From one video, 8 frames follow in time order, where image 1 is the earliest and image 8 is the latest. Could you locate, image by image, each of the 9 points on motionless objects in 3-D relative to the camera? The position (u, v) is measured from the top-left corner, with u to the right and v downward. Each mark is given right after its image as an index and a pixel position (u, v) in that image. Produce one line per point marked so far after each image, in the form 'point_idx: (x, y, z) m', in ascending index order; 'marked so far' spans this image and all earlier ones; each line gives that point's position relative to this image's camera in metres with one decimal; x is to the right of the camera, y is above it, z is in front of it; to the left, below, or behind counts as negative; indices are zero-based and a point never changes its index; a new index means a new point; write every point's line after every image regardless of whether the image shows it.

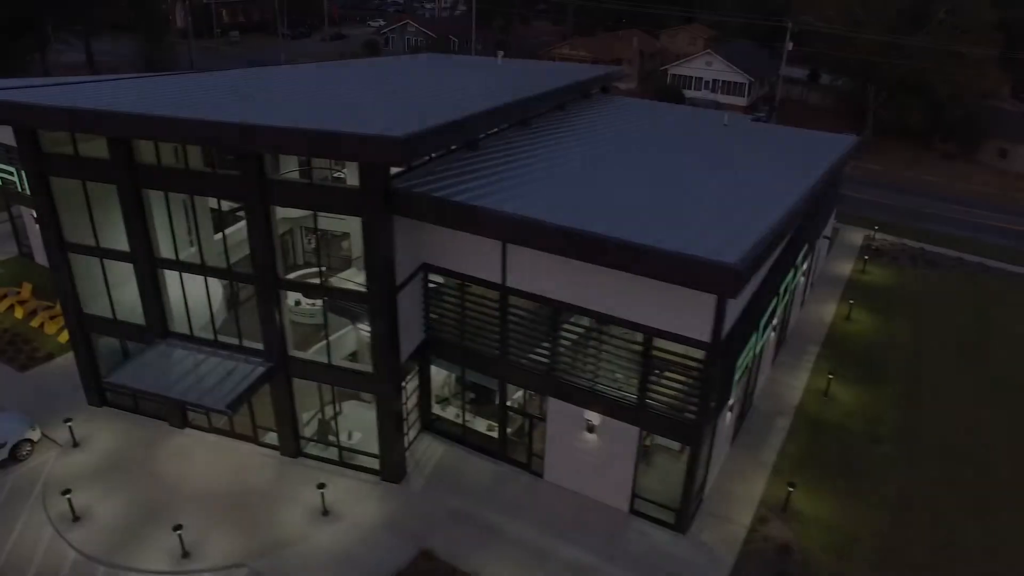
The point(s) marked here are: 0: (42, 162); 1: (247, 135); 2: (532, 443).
0: (-11.2, +3.0, +17.6) m
1: (-5.3, +3.1, +15.0) m
2: (+0.6, -3.8, +18.4) m
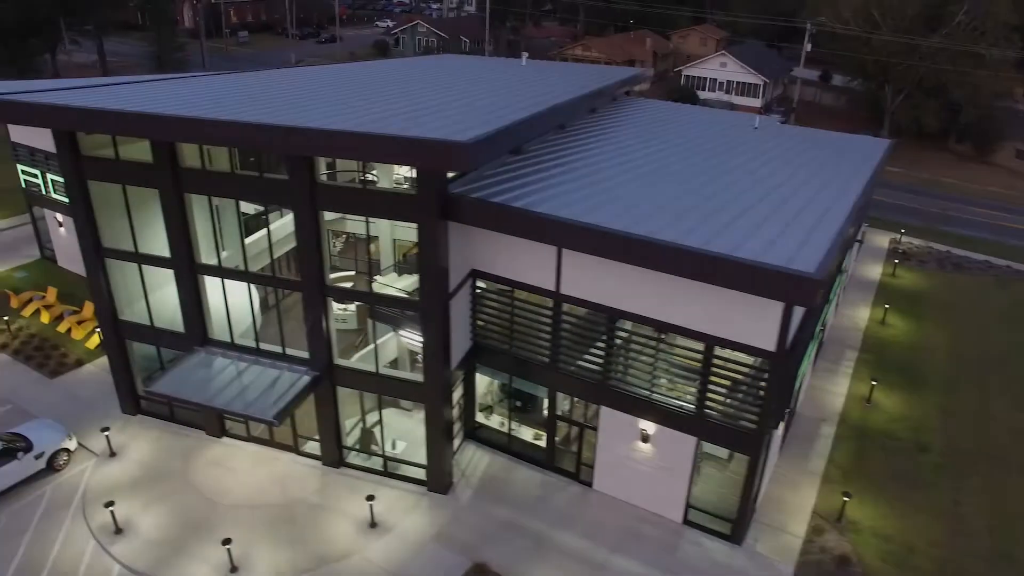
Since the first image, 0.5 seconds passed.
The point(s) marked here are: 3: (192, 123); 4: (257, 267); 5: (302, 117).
0: (-10.1, +2.8, +17.2) m
1: (-4.1, +2.9, +14.6) m
2: (+1.8, -4.0, +18.1) m
3: (-6.6, +3.4, +15.2) m
4: (-5.6, +0.9, +16.6) m
5: (-4.4, +3.8, +16.3) m
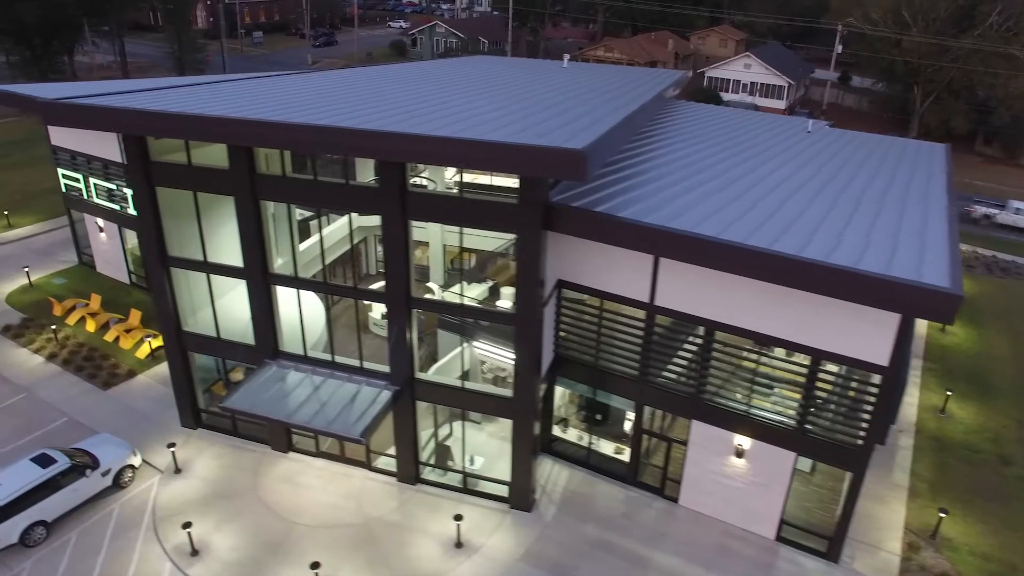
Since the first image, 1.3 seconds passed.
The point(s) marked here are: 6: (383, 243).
0: (-8.1, +2.6, +16.6) m
1: (-2.2, +2.7, +14.0) m
2: (+3.7, -4.2, +17.5) m
3: (-4.6, +3.2, +14.6) m
4: (-3.7, +0.7, +16.0) m
5: (-2.5, +3.5, +15.7) m
6: (-2.6, +0.9, +15.4) m
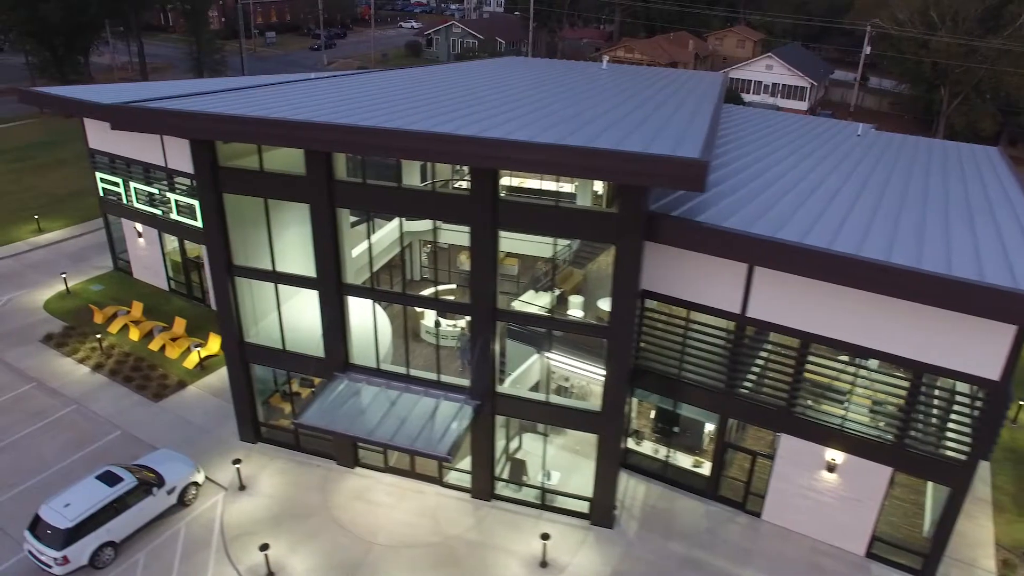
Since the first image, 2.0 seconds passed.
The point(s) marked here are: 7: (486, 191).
0: (-6.3, +2.4, +16.0) m
1: (-0.3, +2.5, +13.4) m
2: (+5.5, -4.4, +17.0) m
3: (-2.8, +3.0, +14.0) m
4: (-1.9, +0.4, +15.4) m
5: (-0.7, +3.3, +15.1) m
6: (-0.8, +0.7, +14.8) m
7: (-0.5, +1.9, +14.1) m
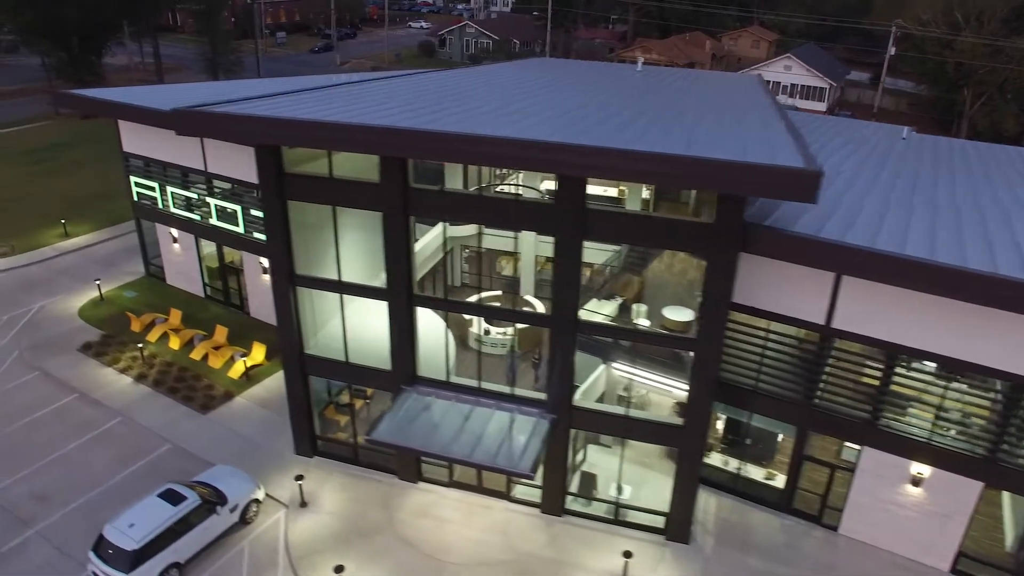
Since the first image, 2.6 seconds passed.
0: (-4.7, +2.1, +15.5) m
1: (+1.3, +2.3, +13.0) m
2: (+7.1, -4.6, +16.6) m
3: (-1.2, +2.7, +13.5) m
4: (-0.3, +0.2, +14.9) m
5: (+0.9, +3.1, +14.7) m
6: (+0.8, +0.5, +14.3) m
7: (+1.1, +1.7, +13.6) m
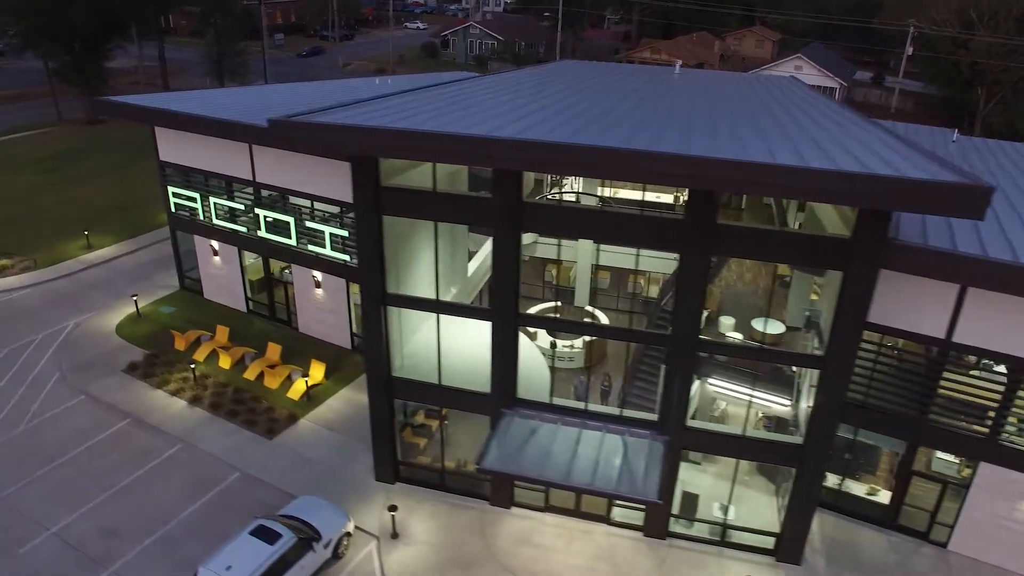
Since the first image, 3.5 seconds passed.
0: (-2.6, +1.7, +14.6) m
1: (+3.5, +1.9, +12.3) m
2: (+9.3, -4.8, +16.2) m
3: (+1.0, +2.4, +12.8) m
4: (+1.9, -0.1, +14.2) m
5: (+3.1, +2.8, +14.0) m
6: (+3.0, +0.2, +13.7) m
7: (+3.3, +1.3, +13.0) m
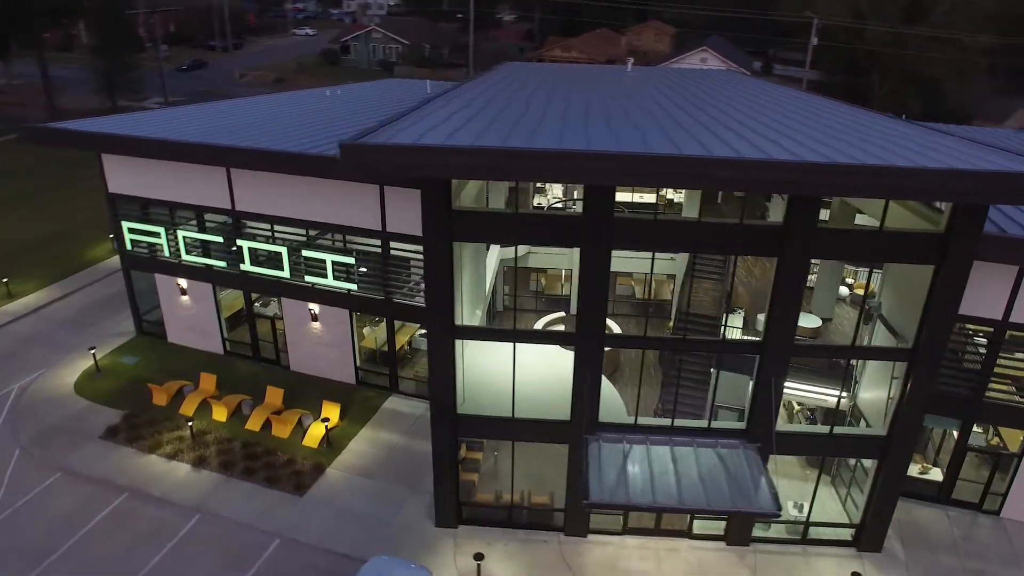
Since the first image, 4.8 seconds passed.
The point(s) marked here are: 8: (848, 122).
0: (-1.1, +1.1, +13.4) m
1: (+5.2, +1.9, +12.1) m
2: (+10.9, -4.4, +16.9) m
3: (+2.6, +2.1, +12.2) m
4: (+3.5, -0.3, +13.7) m
5: (+4.4, +2.7, +13.7) m
6: (+4.6, +0.1, +13.3) m
7: (+5.0, +1.3, +12.7) m
8: (+8.0, +4.0, +17.2) m
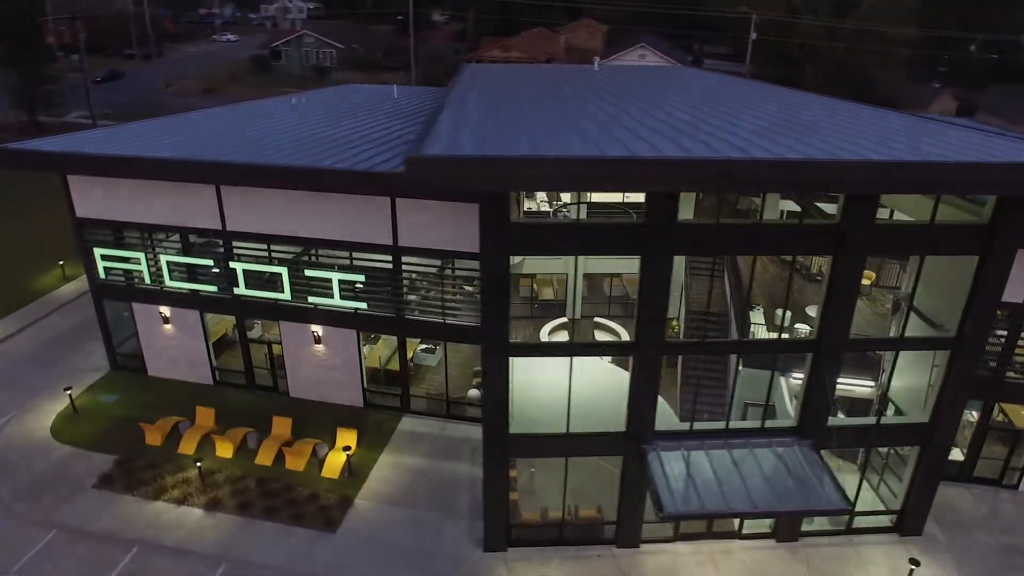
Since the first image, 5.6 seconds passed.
0: (-0.1, +0.9, +12.8) m
1: (+6.3, +2.0, +12.1) m
2: (+11.7, -4.0, +17.6) m
3: (+3.7, +2.0, +12.0) m
4: (+4.5, -0.3, +13.6) m
5: (+5.3, +2.7, +13.6) m
6: (+5.7, +0.1, +13.4) m
7: (+6.0, +1.3, +12.8) m
8: (+8.3, +4.2, +17.6) m
